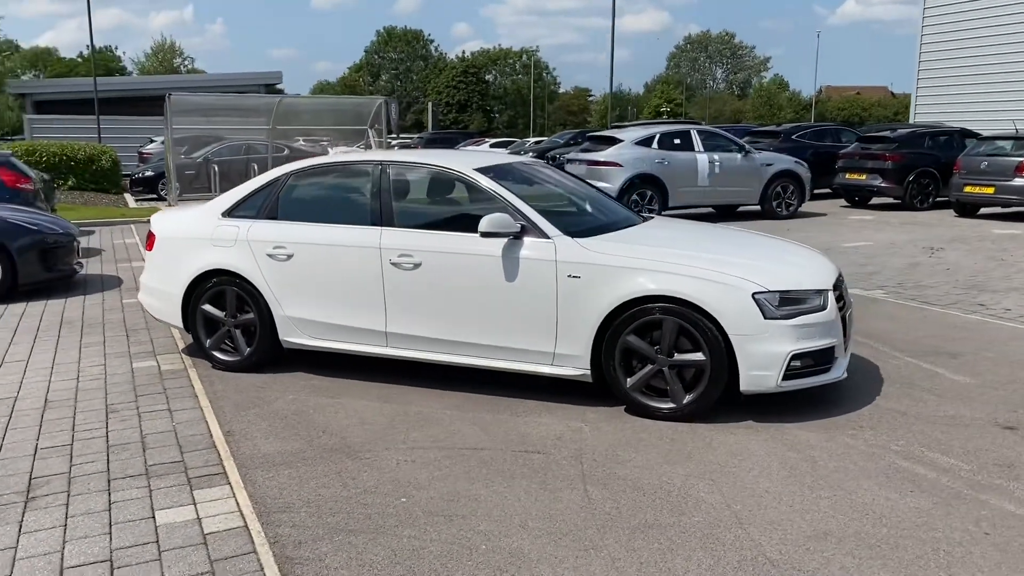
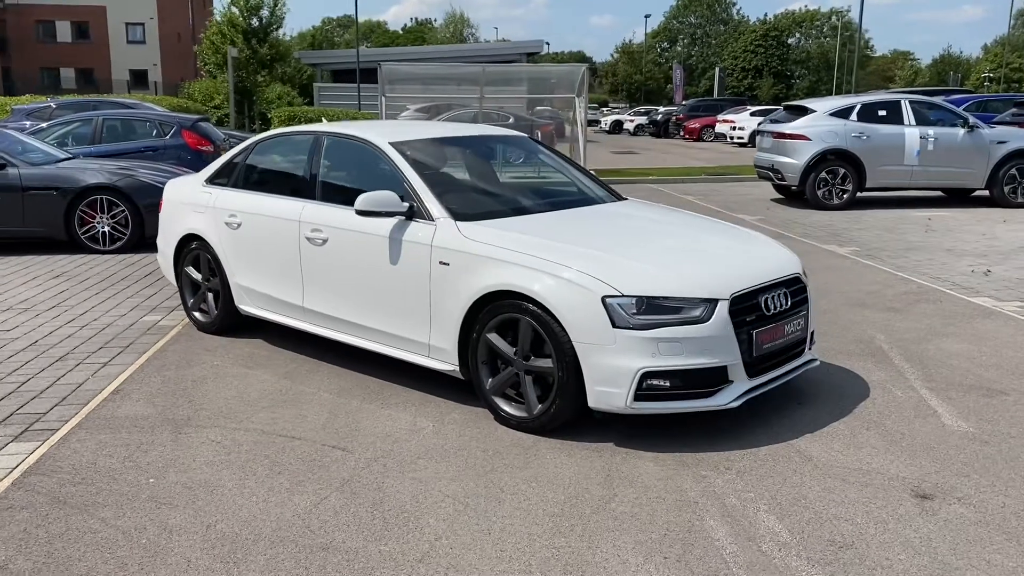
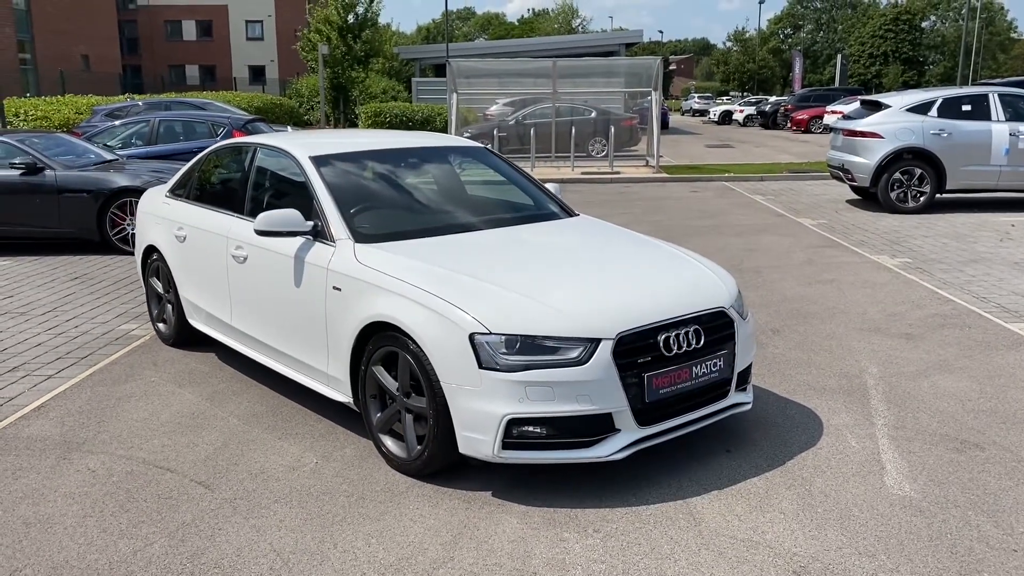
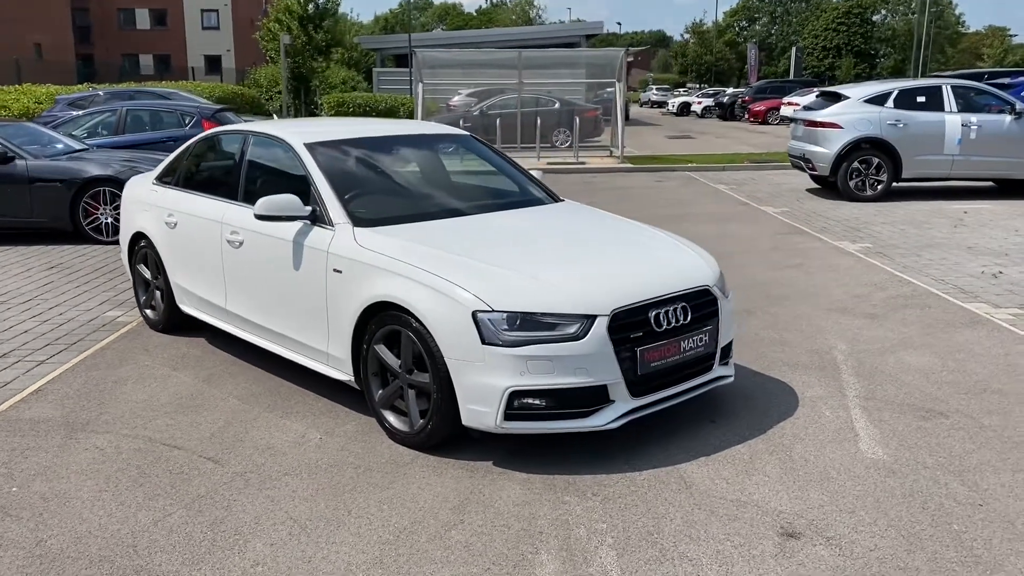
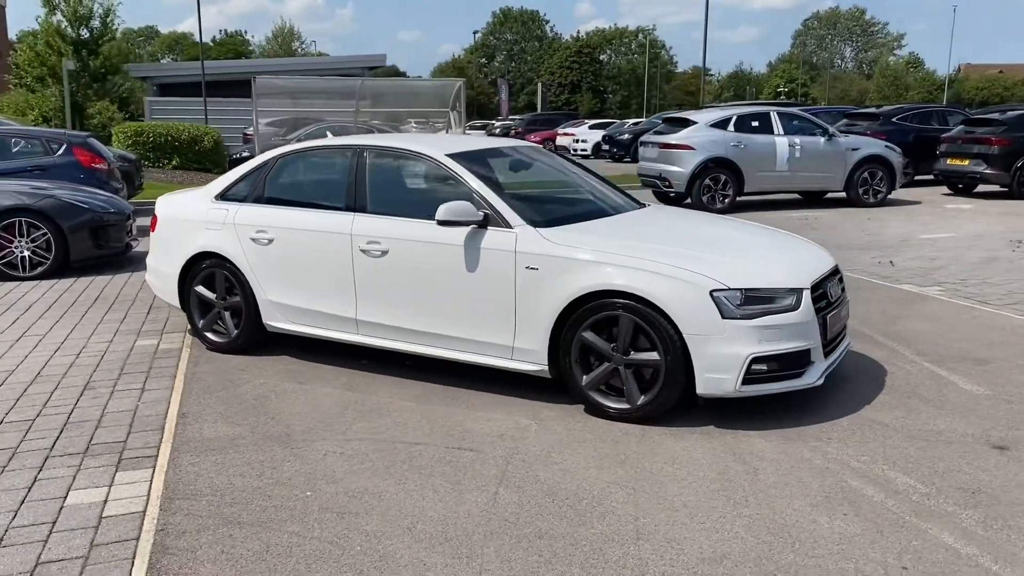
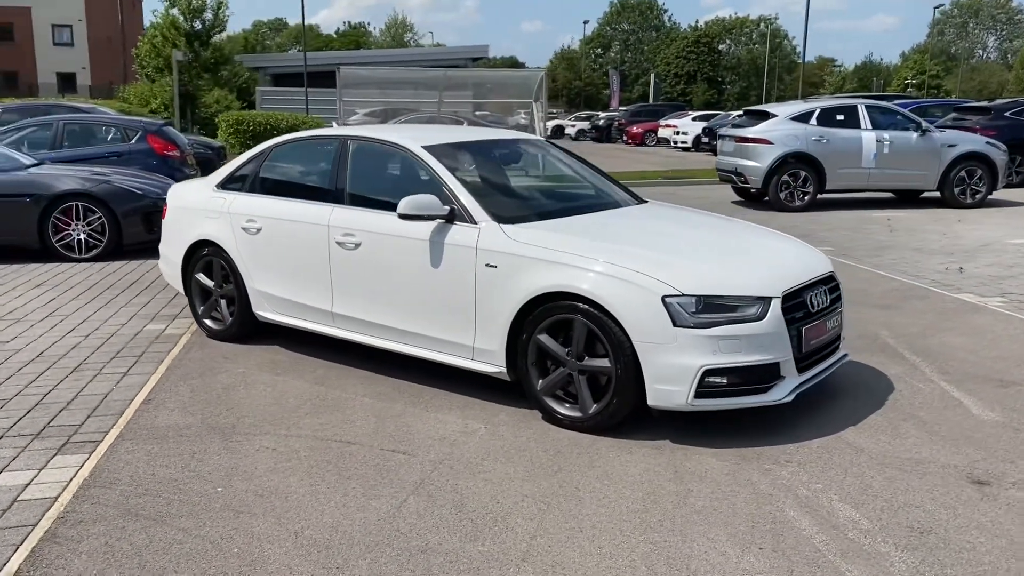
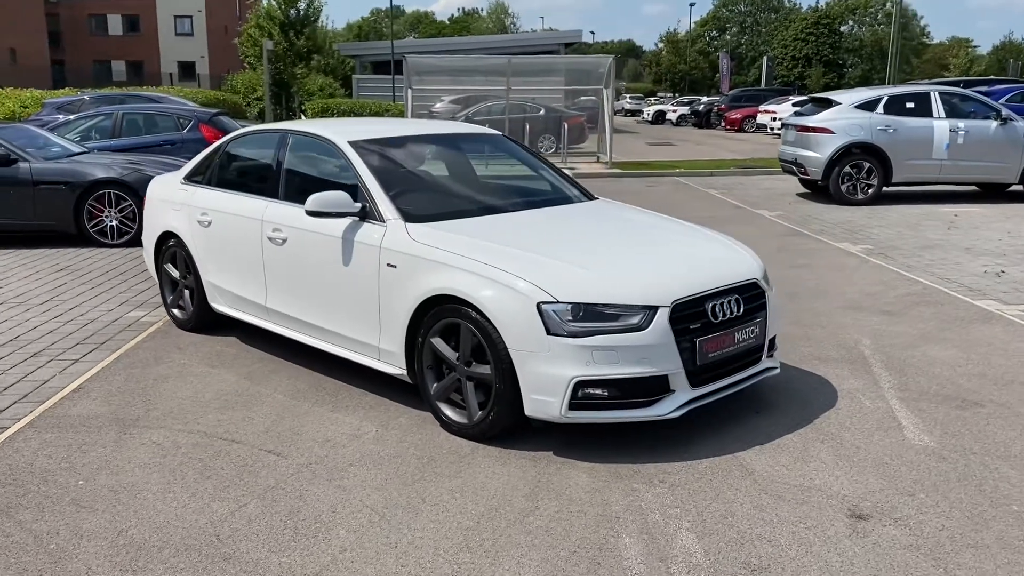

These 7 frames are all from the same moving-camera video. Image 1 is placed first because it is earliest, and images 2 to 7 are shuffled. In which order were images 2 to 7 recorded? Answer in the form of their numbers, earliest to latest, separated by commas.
5, 6, 2, 7, 4, 3
